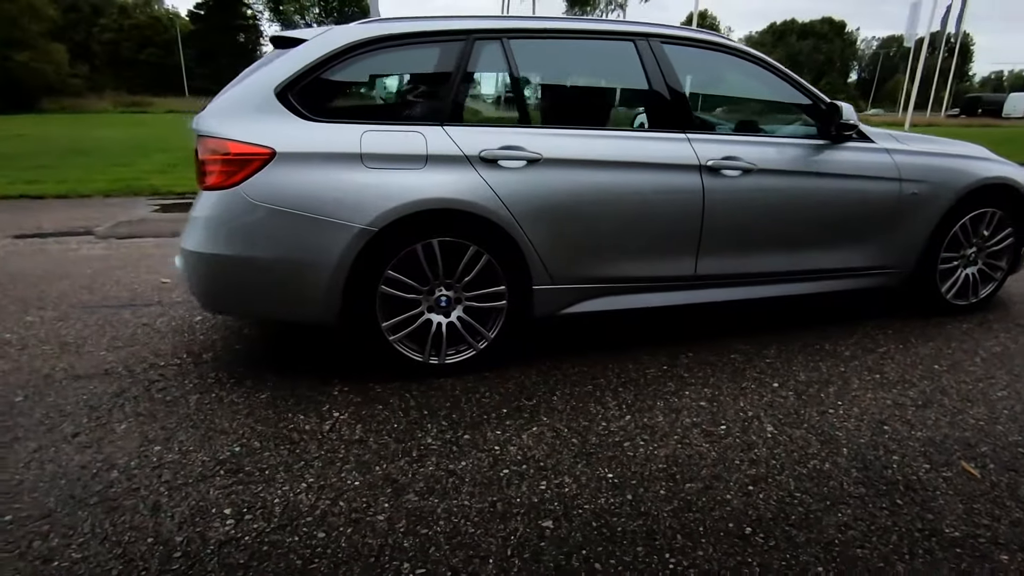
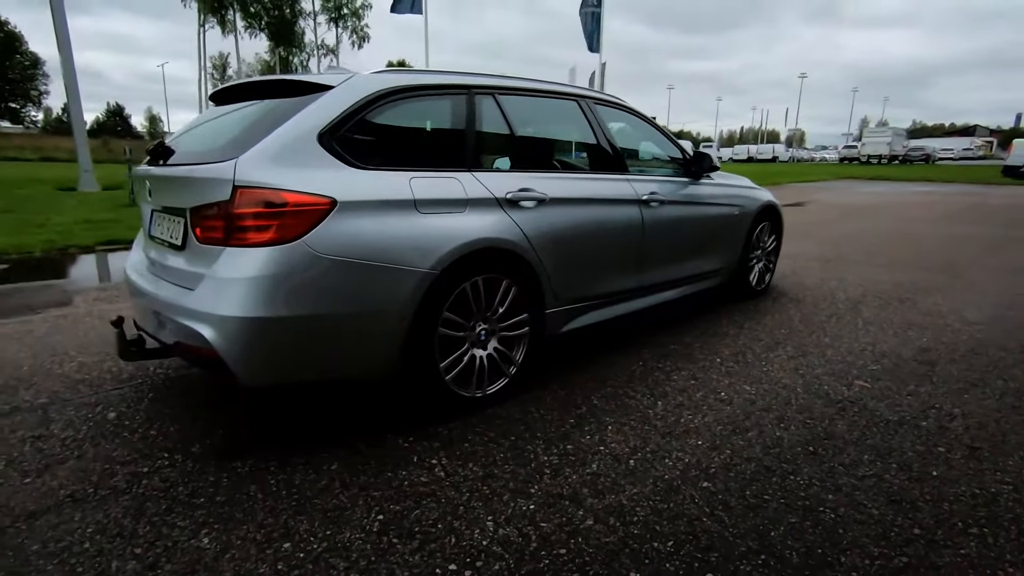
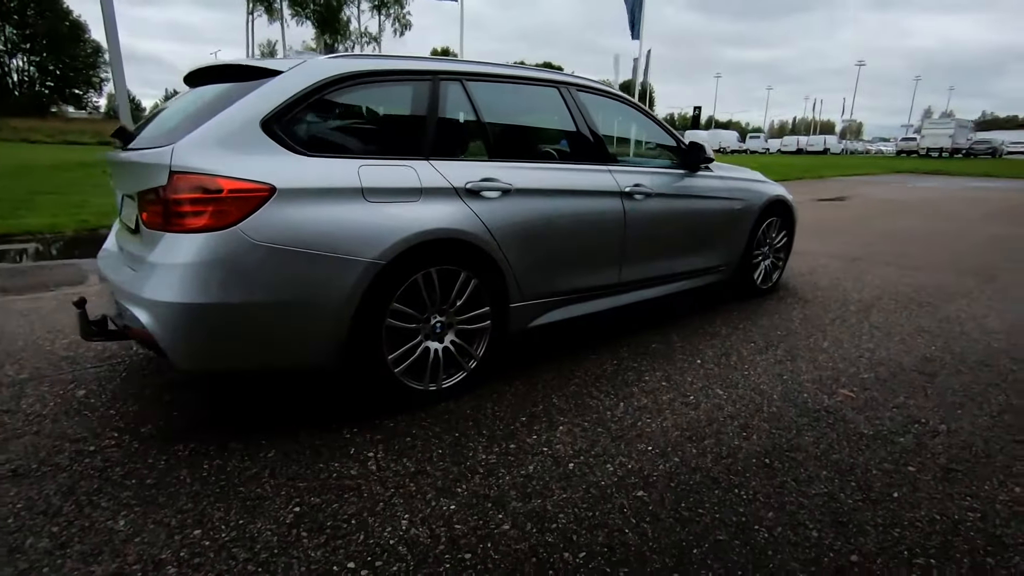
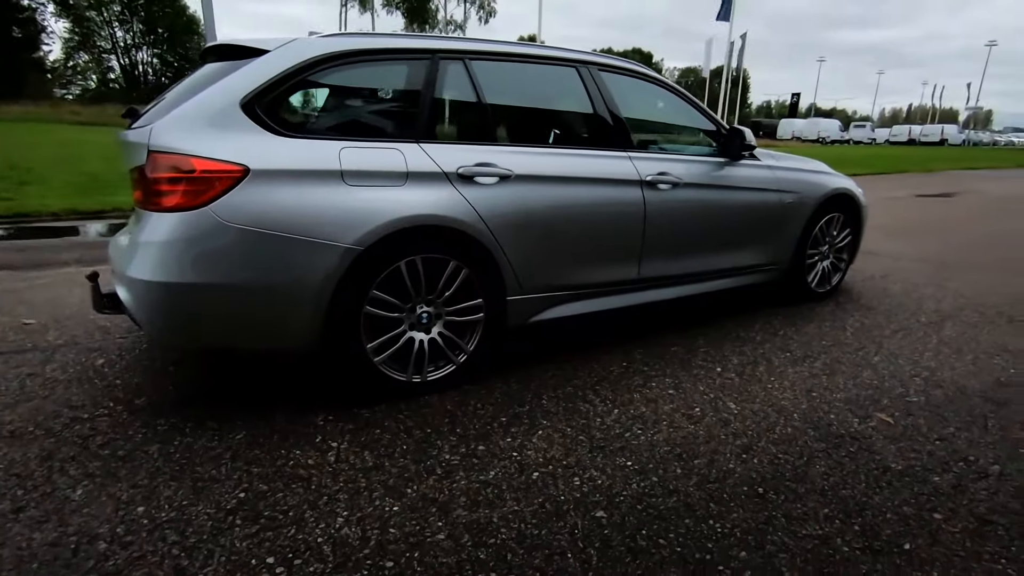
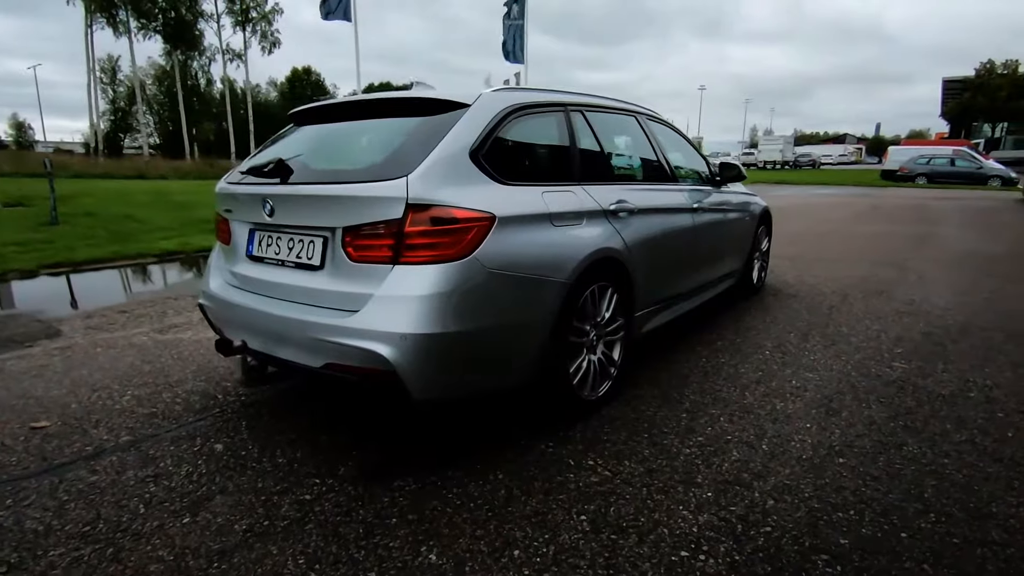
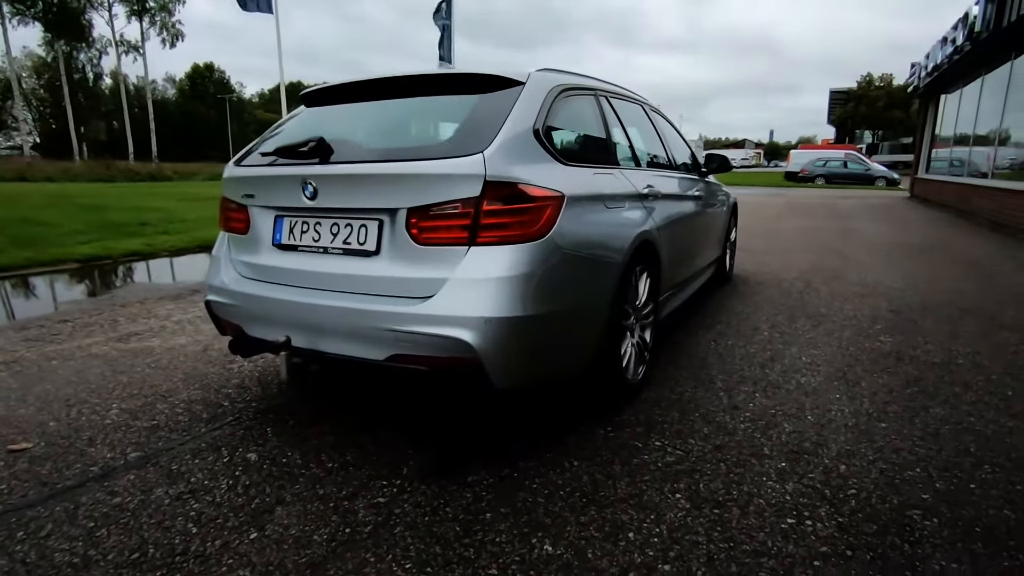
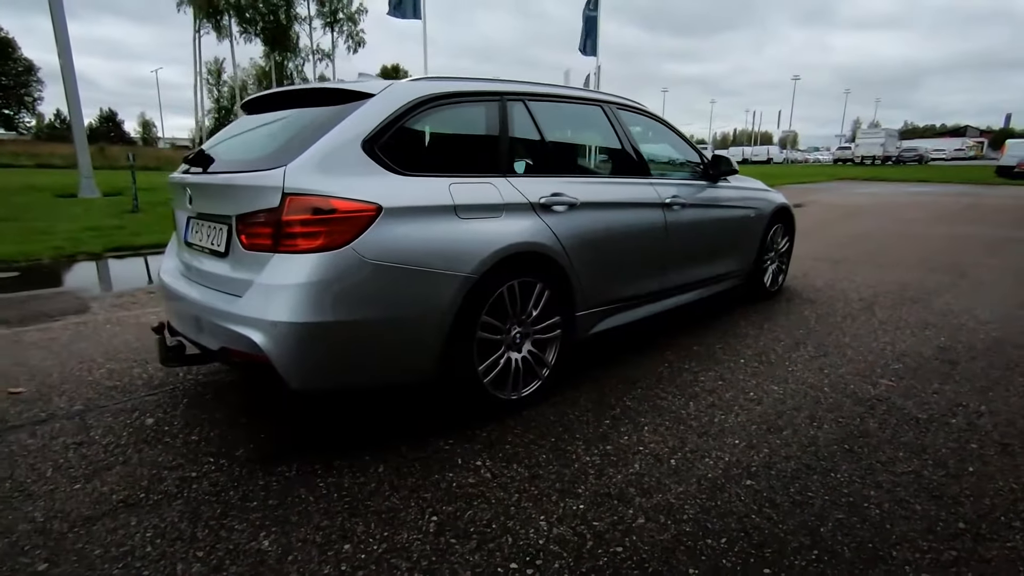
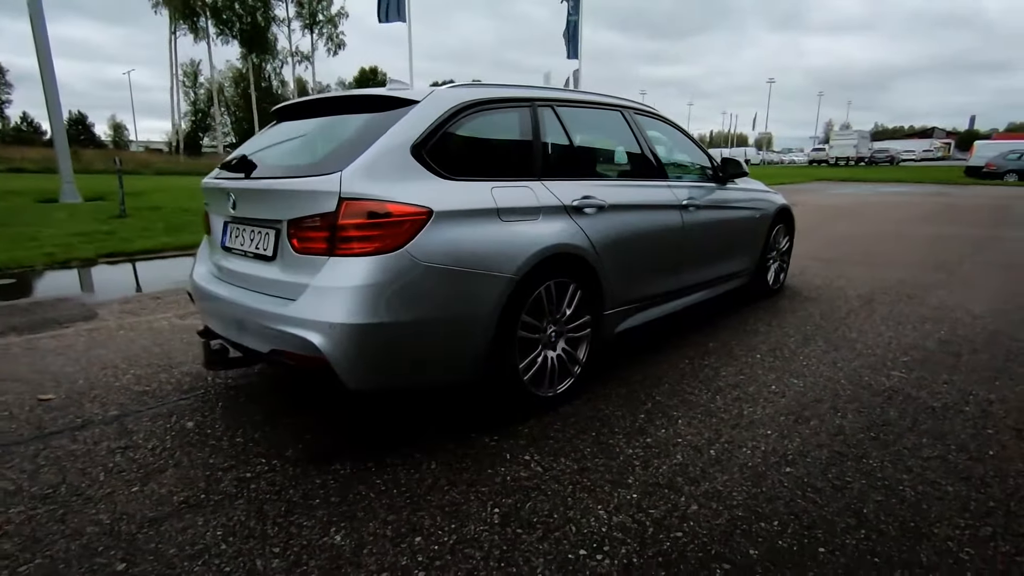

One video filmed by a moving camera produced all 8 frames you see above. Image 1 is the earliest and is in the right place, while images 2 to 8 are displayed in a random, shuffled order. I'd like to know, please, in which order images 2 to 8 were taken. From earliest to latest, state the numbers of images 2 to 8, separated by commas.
4, 3, 2, 7, 8, 5, 6
